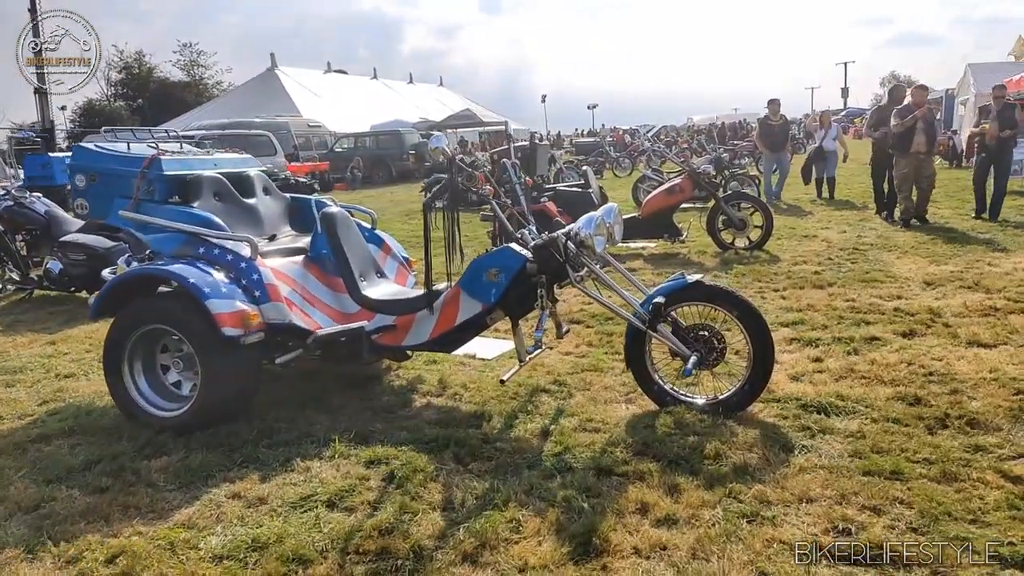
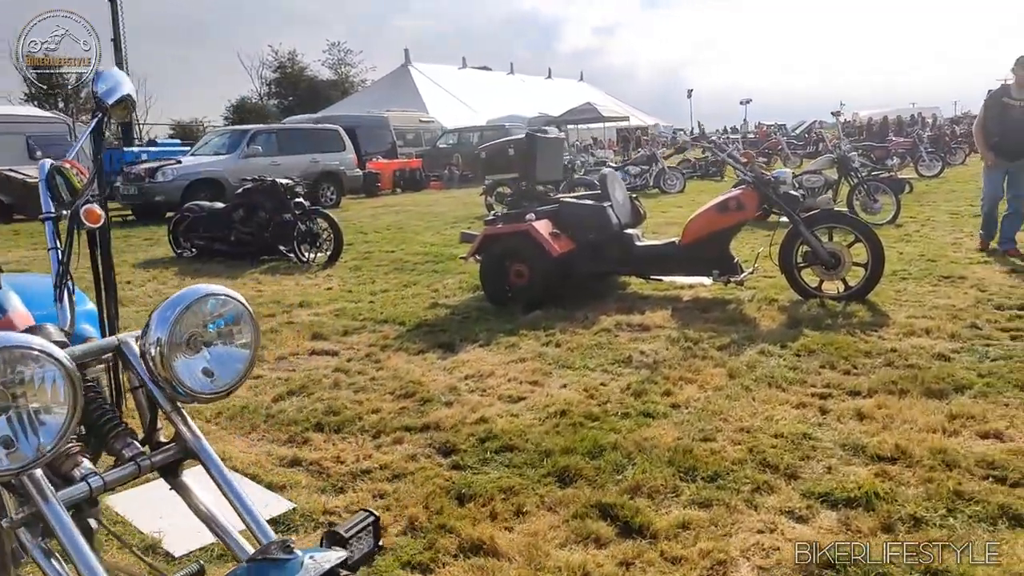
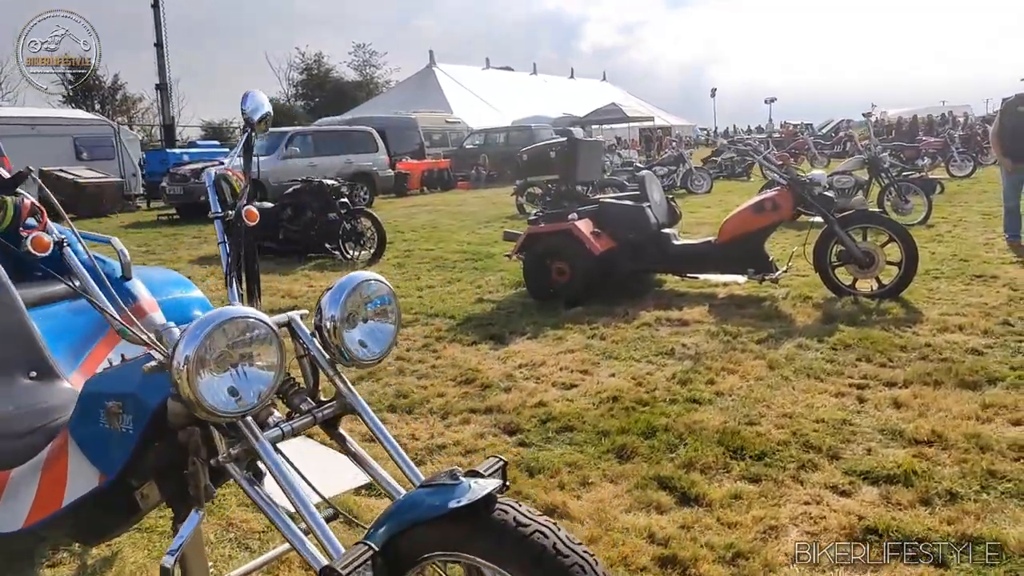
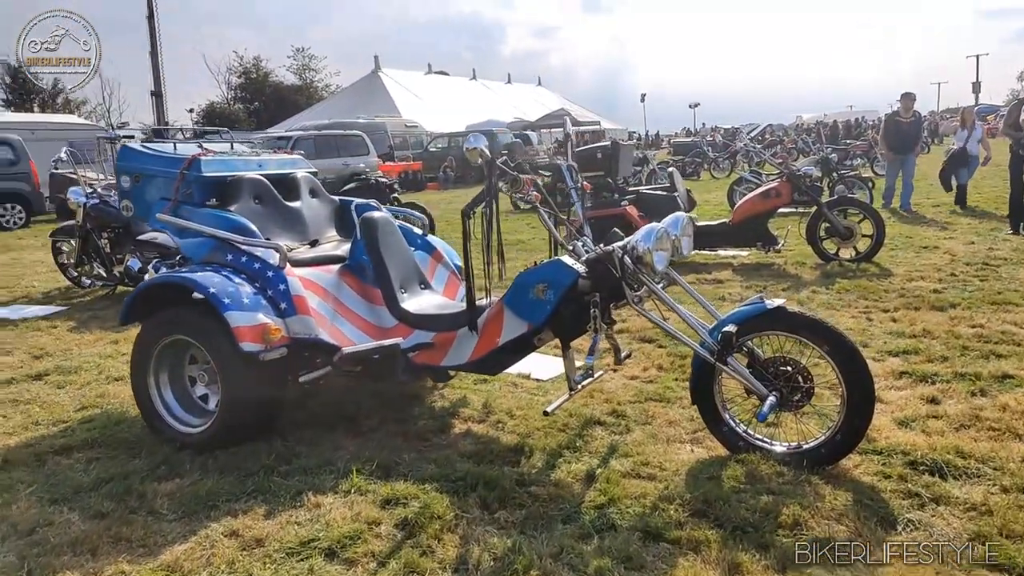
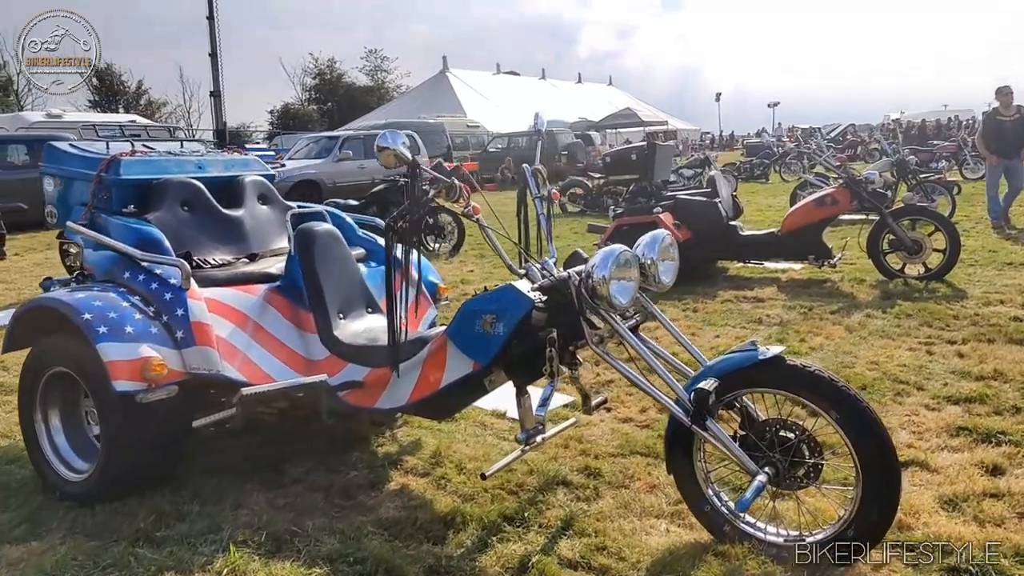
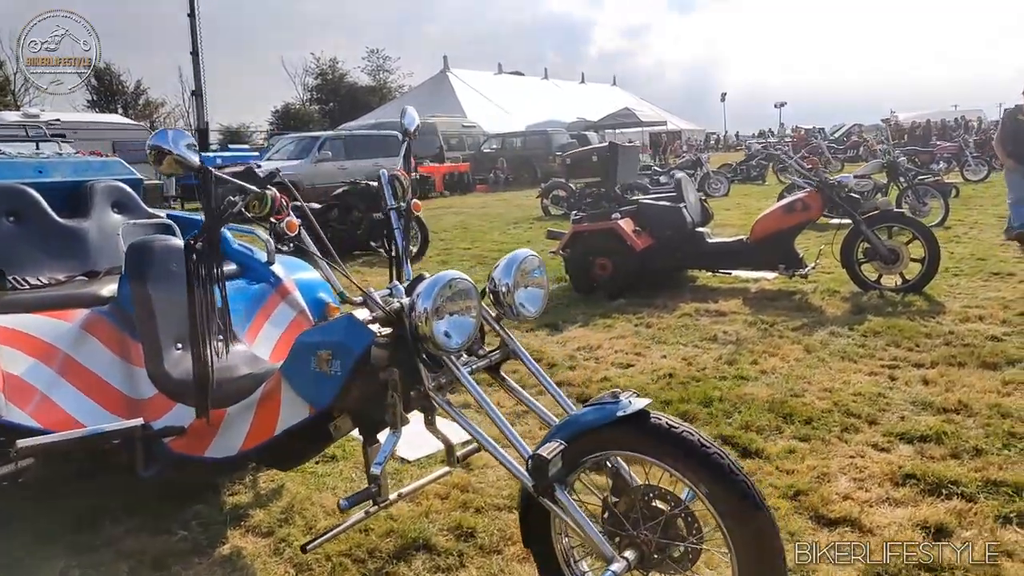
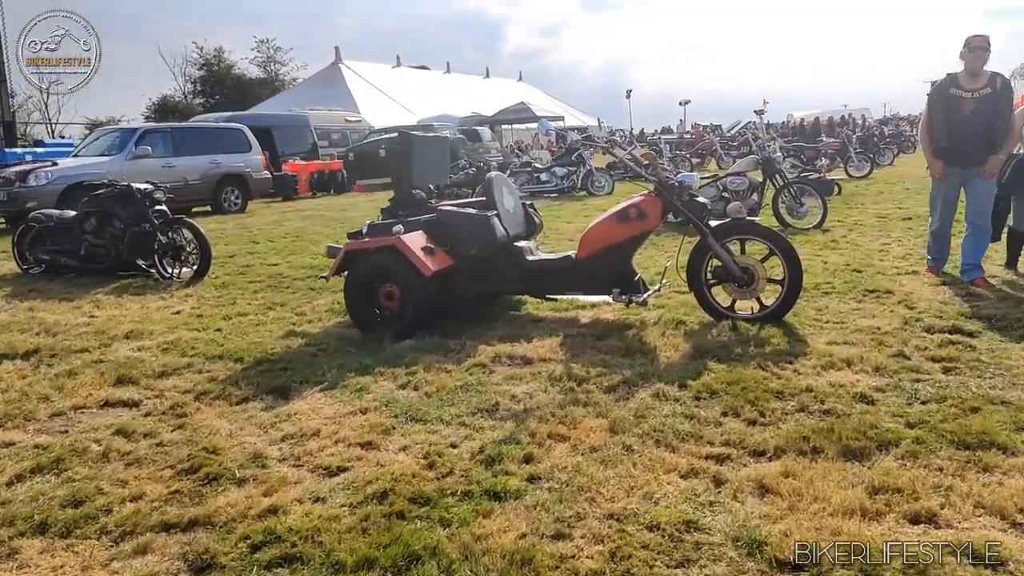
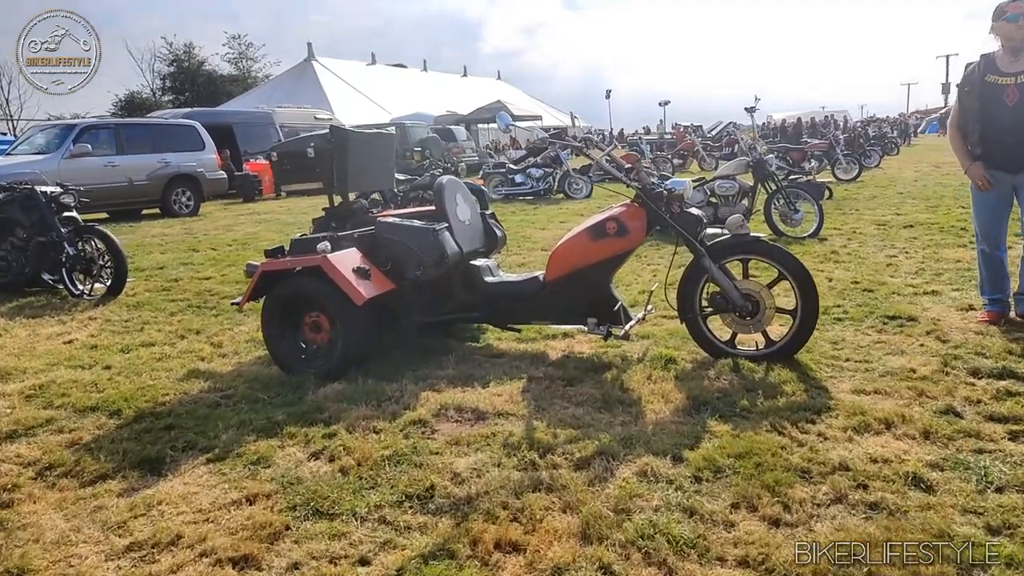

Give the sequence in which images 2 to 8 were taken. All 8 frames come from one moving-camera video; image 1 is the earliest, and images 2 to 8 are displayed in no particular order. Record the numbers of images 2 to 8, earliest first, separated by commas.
4, 5, 6, 3, 2, 7, 8
